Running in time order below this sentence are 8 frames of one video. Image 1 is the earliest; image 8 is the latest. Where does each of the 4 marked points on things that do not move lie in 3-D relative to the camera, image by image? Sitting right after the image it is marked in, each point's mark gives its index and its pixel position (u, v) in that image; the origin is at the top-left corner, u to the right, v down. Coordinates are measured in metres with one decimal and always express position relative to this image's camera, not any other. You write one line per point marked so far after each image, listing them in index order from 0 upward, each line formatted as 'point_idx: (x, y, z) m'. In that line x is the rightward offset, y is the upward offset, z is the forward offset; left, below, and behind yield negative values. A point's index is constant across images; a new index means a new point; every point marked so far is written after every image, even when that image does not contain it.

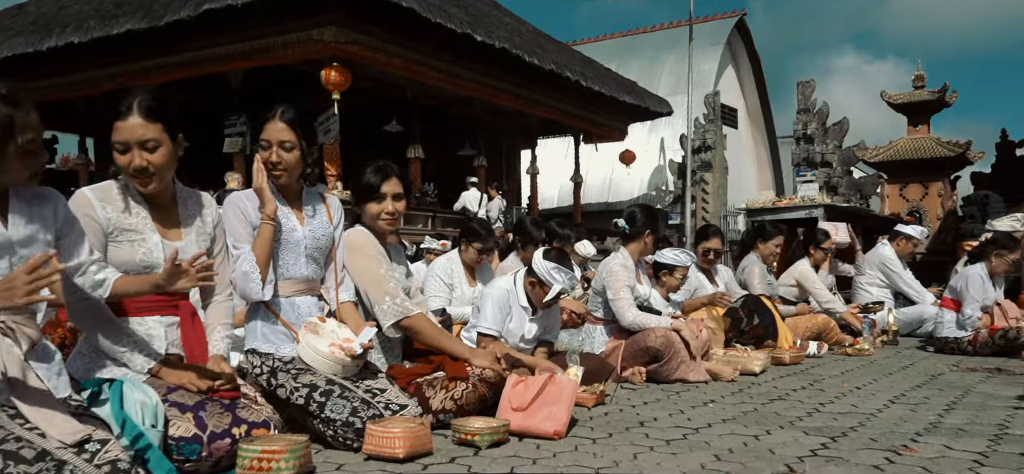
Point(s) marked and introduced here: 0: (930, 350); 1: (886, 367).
0: (+4.5, -1.2, +8.3) m
1: (+3.2, -1.1, +6.7) m
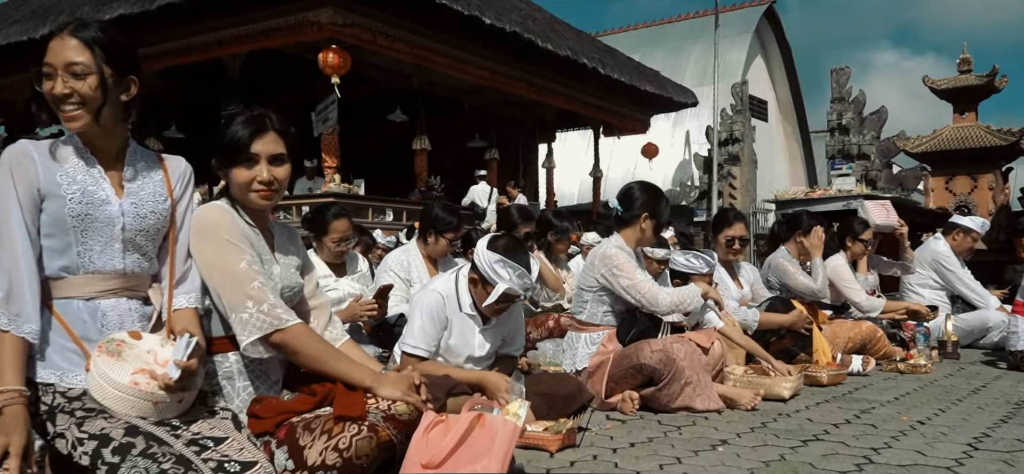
0: (+4.3, -1.1, +6.9) m
1: (+3.0, -1.1, +5.3) m
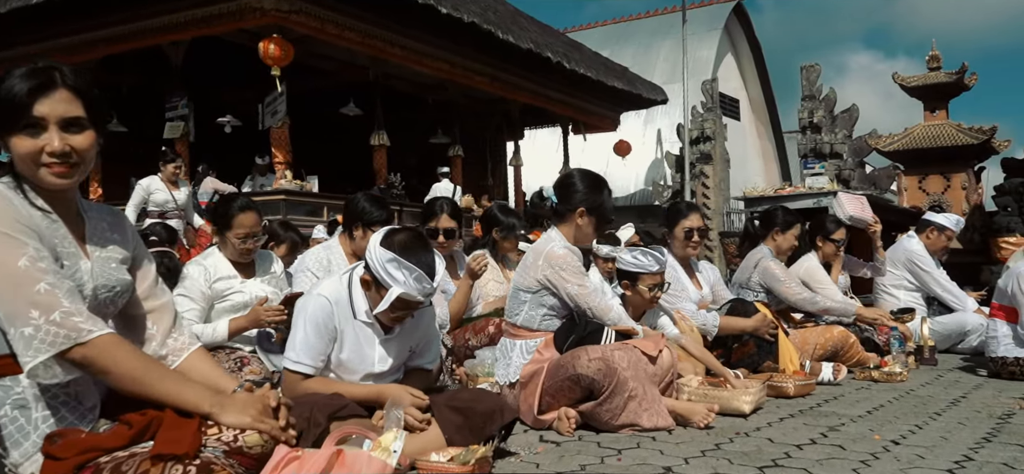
0: (+3.9, -1.1, +6.5) m
1: (+2.5, -1.0, +4.8) m
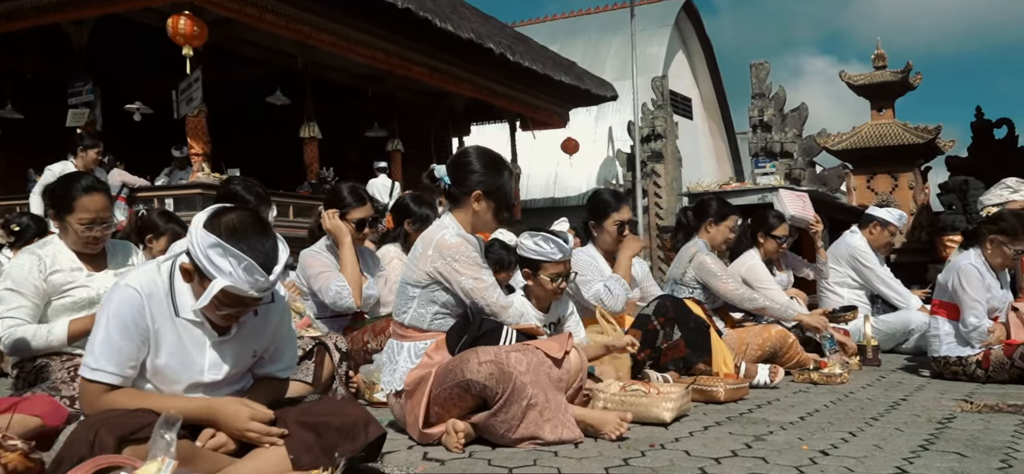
0: (+3.2, -1.1, +6.1) m
1: (+2.0, -1.0, +4.4) m
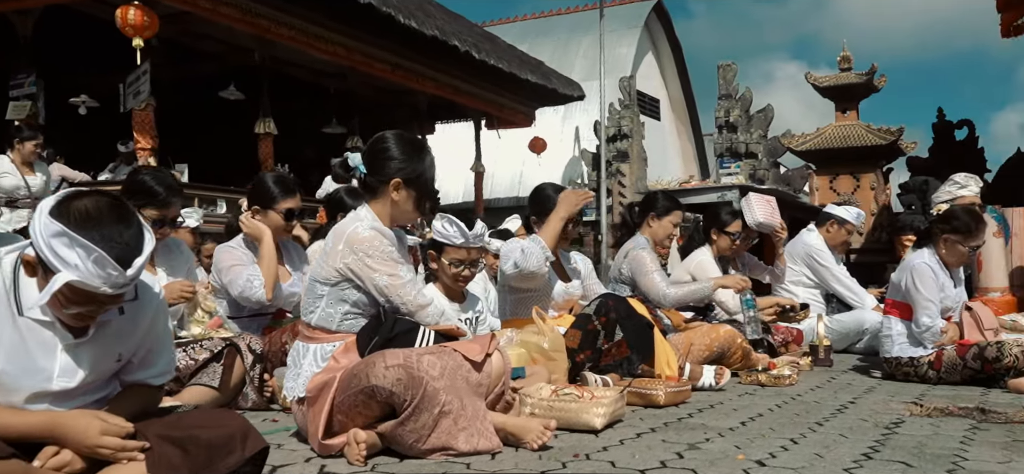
0: (+2.8, -1.0, +6.0) m
1: (+1.6, -0.9, +4.2) m
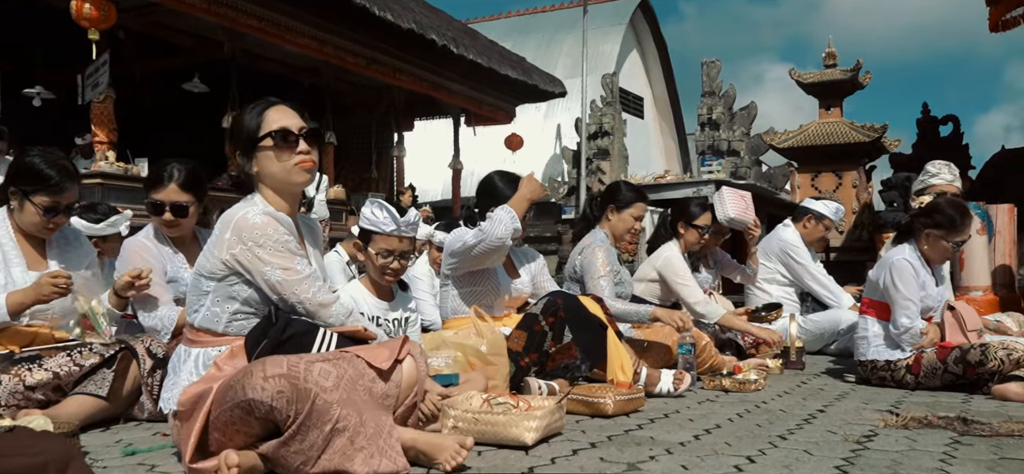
0: (+2.4, -1.0, +5.6) m
1: (+1.3, -0.9, +3.8) m
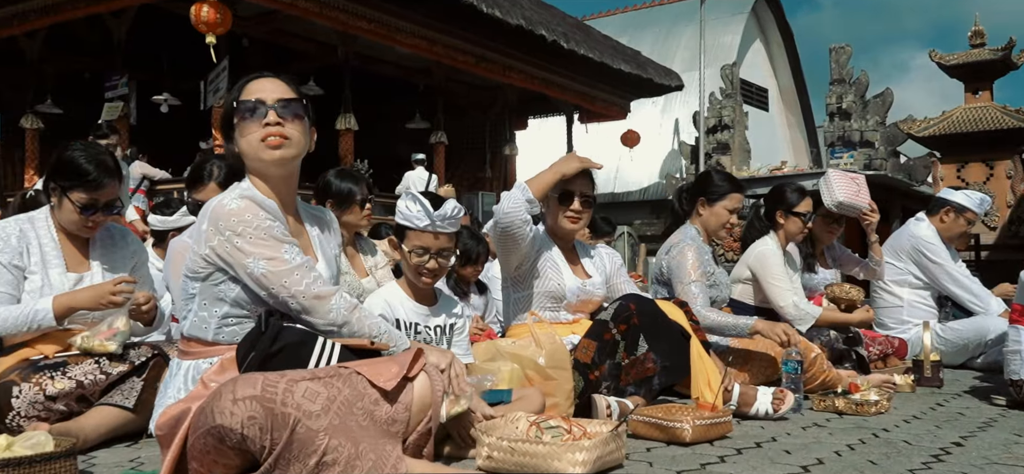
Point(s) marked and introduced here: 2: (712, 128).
0: (+2.9, -1.0, +4.6) m
1: (+1.5, -0.9, +3.1) m
2: (+4.7, +2.8, +19.3) m
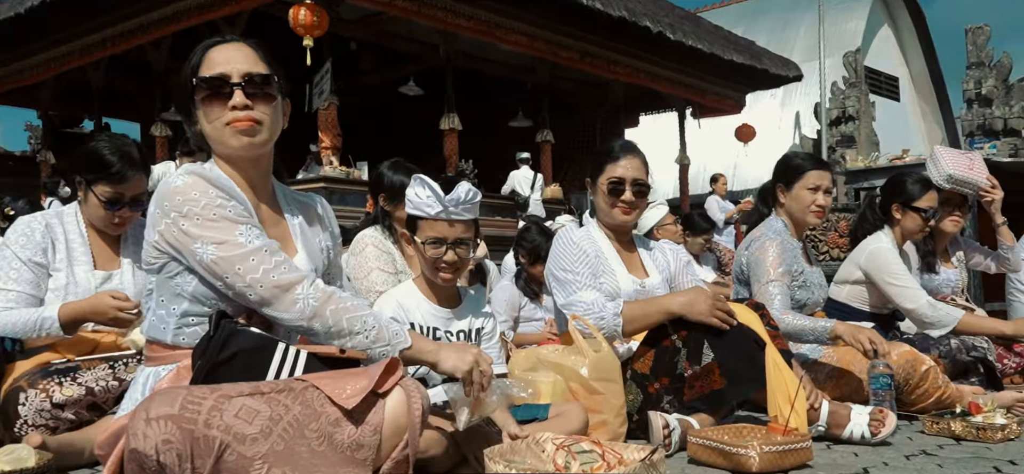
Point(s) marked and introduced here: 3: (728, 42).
0: (+3.2, -0.9, +3.8) m
1: (+1.6, -0.8, +2.4) m
2: (+7.1, +2.8, +18.0) m
3: (+4.1, +4.2, +16.4) m
